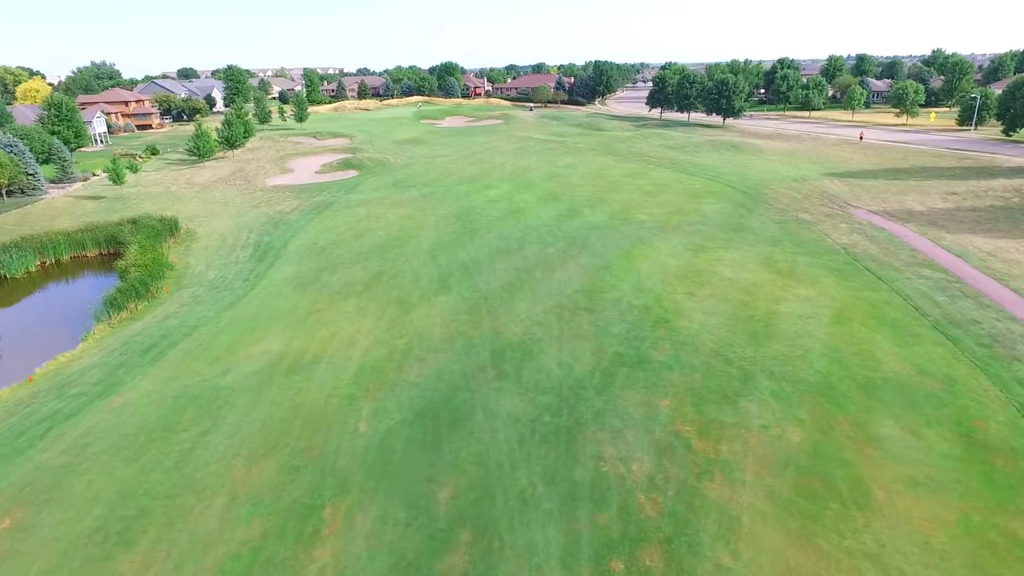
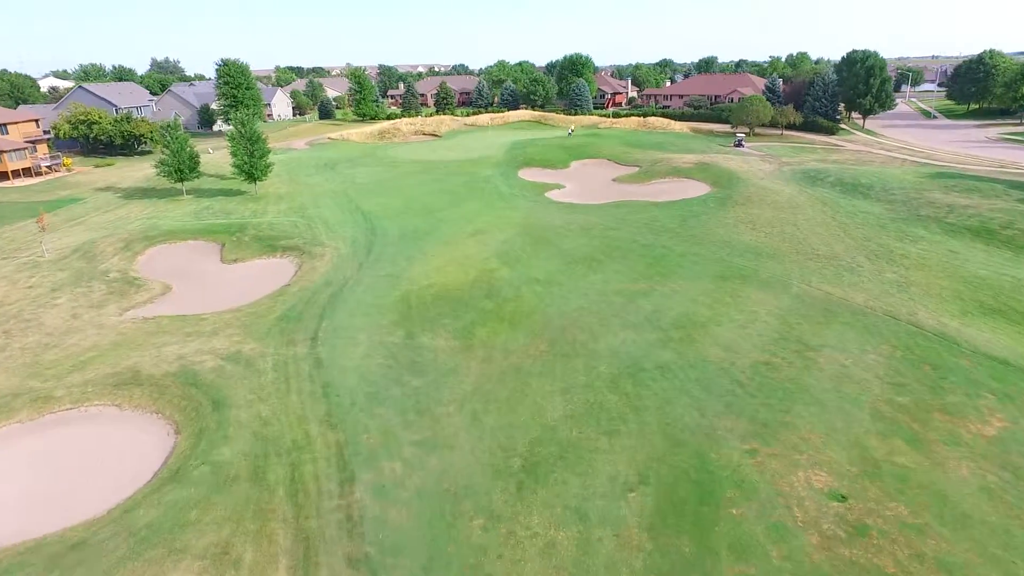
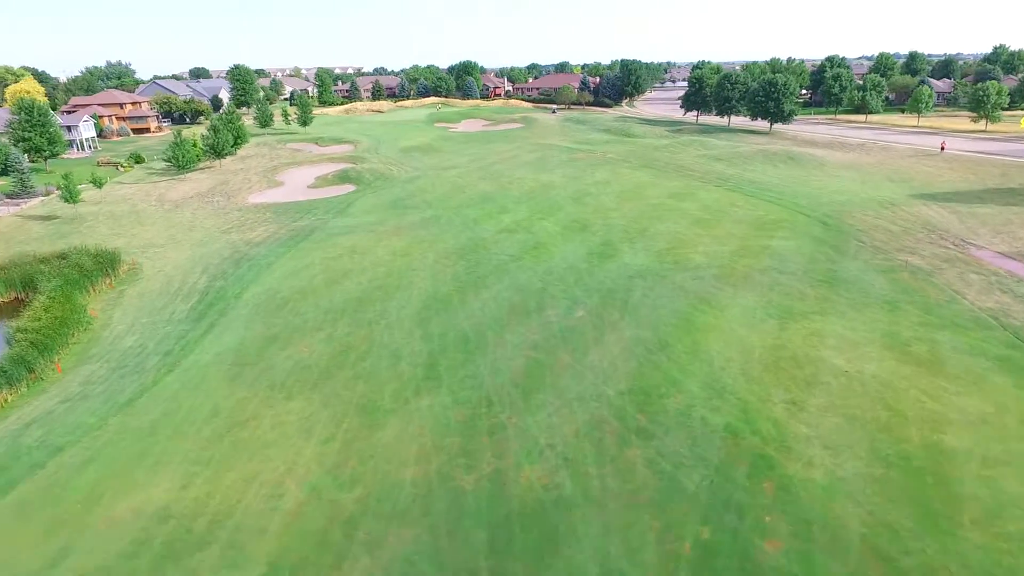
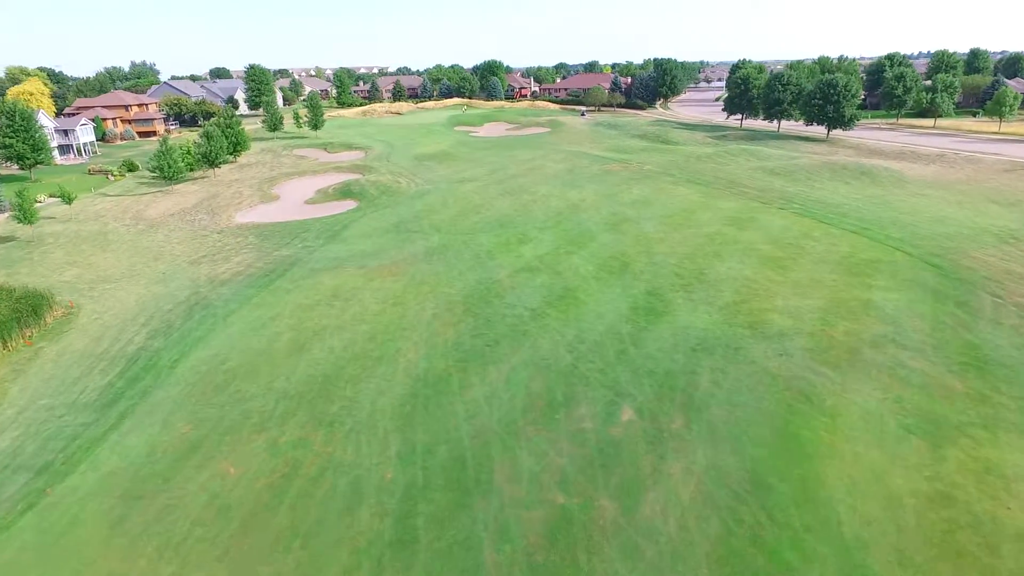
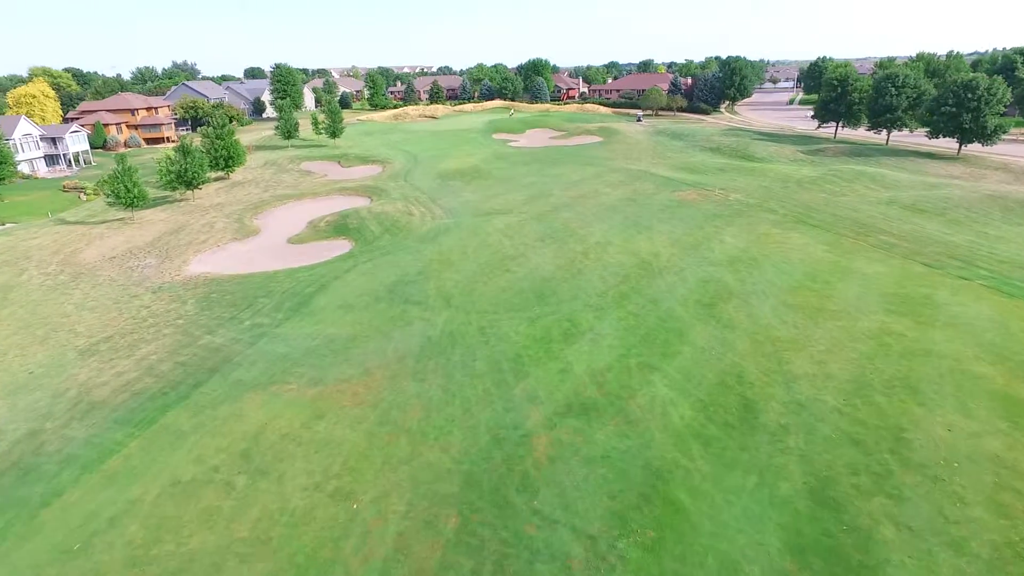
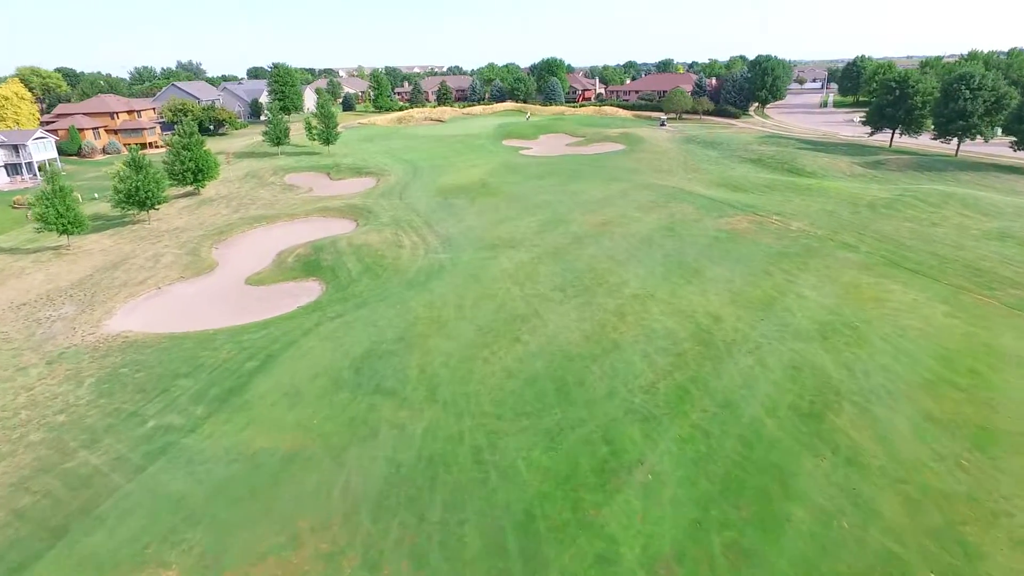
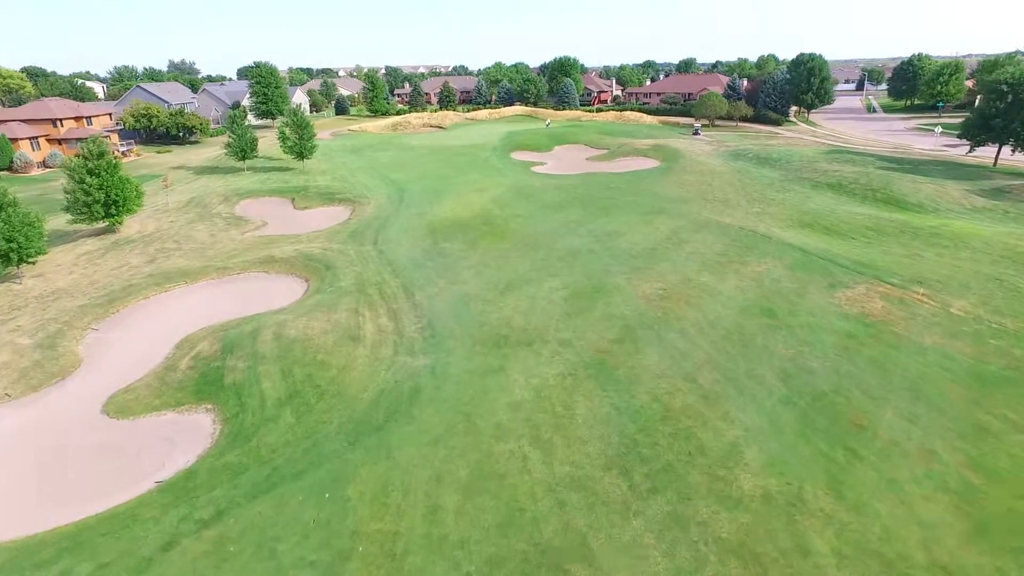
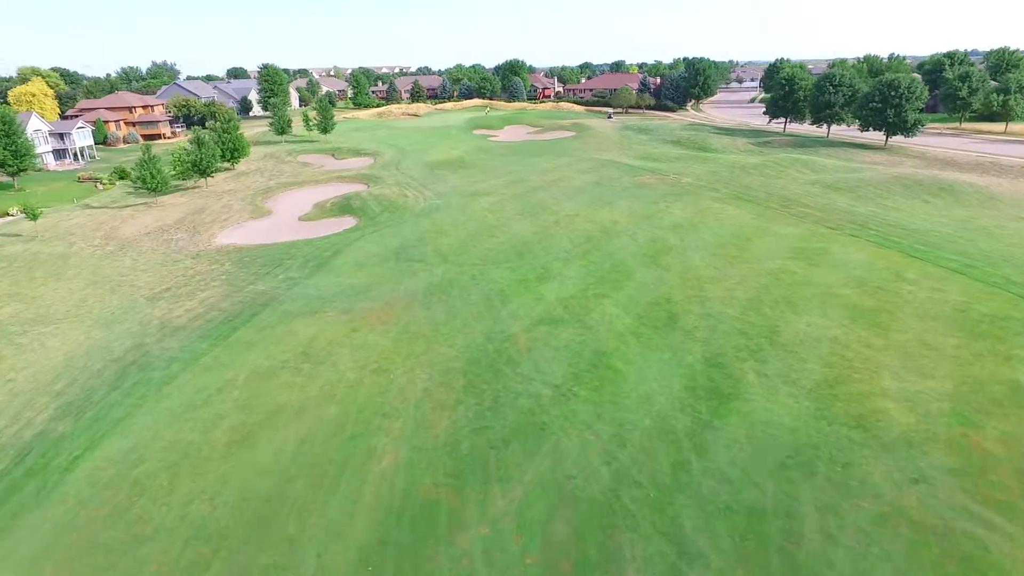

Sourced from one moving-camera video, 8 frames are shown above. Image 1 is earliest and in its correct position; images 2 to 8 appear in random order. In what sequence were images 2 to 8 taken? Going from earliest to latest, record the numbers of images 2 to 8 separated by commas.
3, 4, 8, 5, 6, 7, 2
